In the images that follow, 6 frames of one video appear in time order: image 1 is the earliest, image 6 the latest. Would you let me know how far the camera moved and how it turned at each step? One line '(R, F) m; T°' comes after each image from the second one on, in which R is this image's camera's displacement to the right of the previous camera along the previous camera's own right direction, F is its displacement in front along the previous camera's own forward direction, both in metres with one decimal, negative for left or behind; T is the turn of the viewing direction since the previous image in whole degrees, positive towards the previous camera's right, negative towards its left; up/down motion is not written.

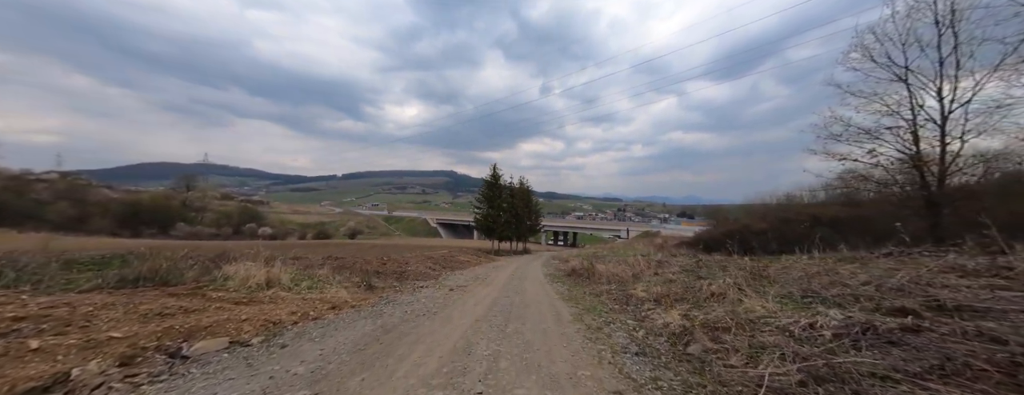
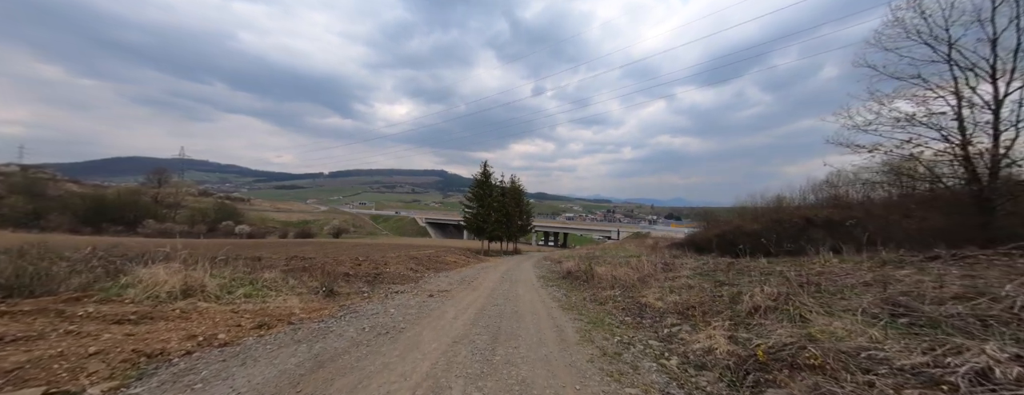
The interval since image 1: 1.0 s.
(0.0, +1.9) m; +2°
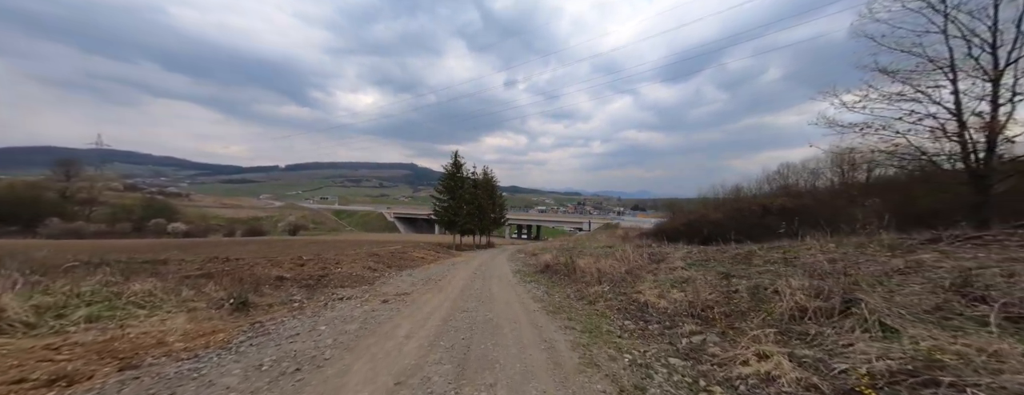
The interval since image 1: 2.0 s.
(0.0, +2.0) m; +5°
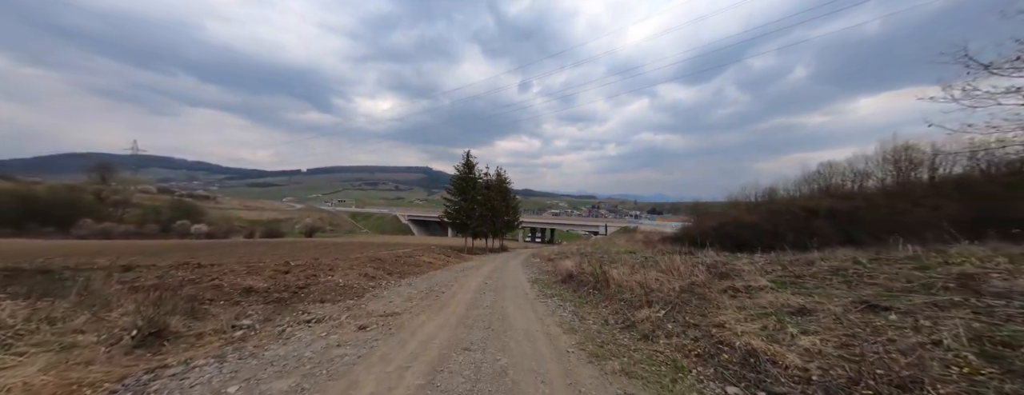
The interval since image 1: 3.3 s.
(-0.1, +2.7) m; -3°
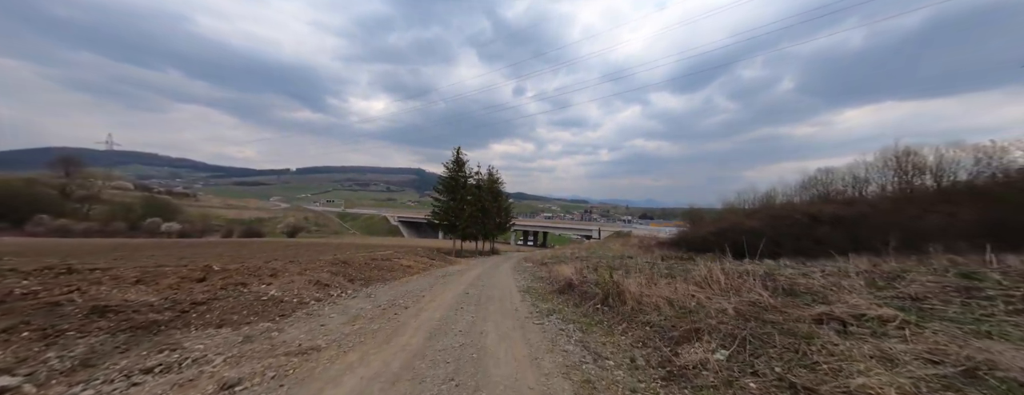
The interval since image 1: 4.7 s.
(+0.2, +3.0) m; +1°
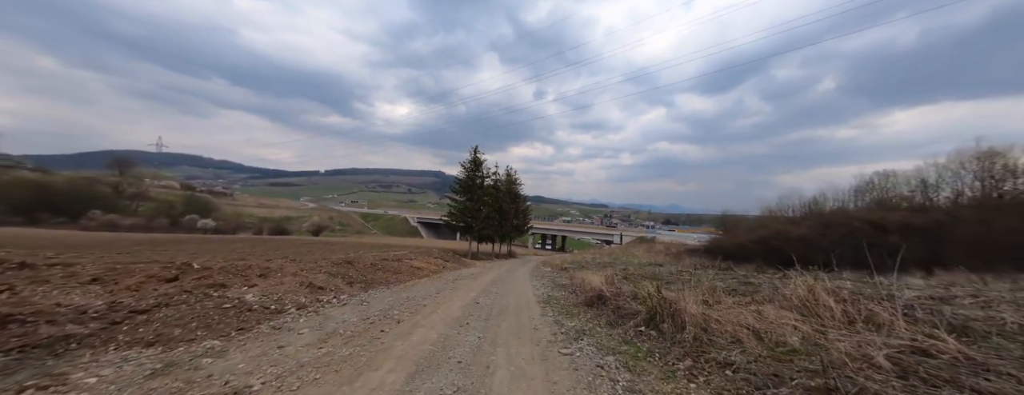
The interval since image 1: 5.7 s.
(0.0, +2.1) m; -4°
